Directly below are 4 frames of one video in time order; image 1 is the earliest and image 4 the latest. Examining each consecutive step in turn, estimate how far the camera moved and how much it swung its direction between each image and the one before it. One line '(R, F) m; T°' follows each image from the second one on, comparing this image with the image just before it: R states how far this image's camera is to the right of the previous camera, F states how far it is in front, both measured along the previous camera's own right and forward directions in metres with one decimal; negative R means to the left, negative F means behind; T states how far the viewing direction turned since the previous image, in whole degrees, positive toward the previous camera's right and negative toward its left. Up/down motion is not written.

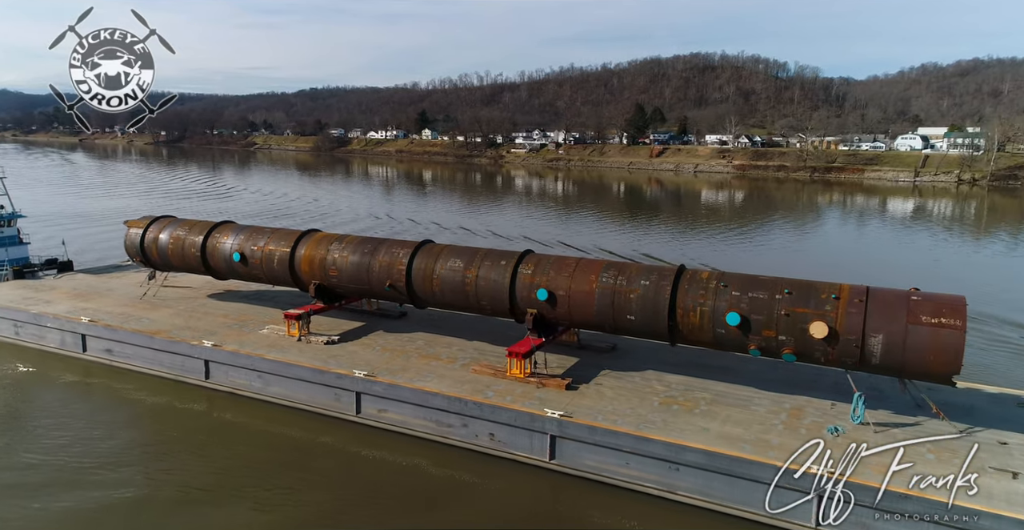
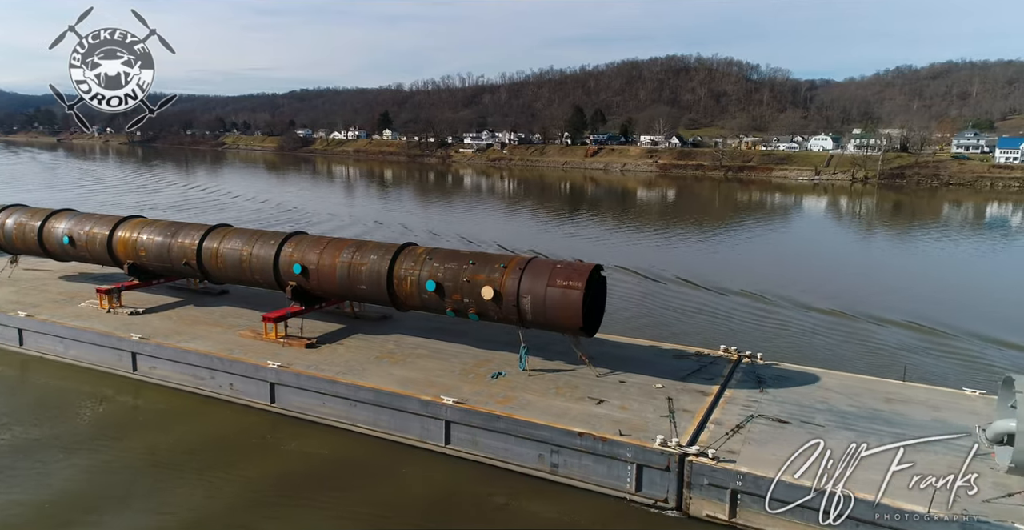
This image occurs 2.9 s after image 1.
(+6.4, -2.9) m; +1°
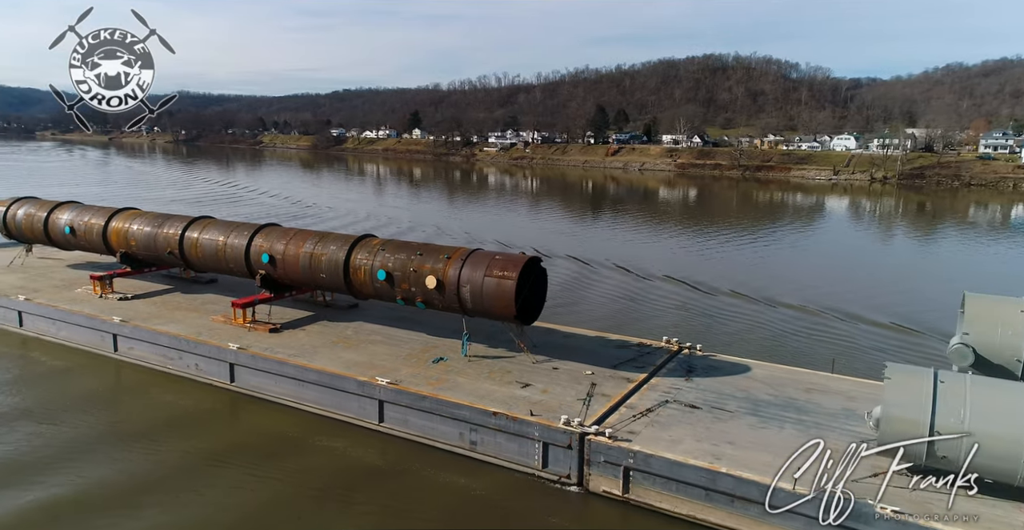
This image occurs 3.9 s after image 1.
(+2.4, -0.7) m; -3°
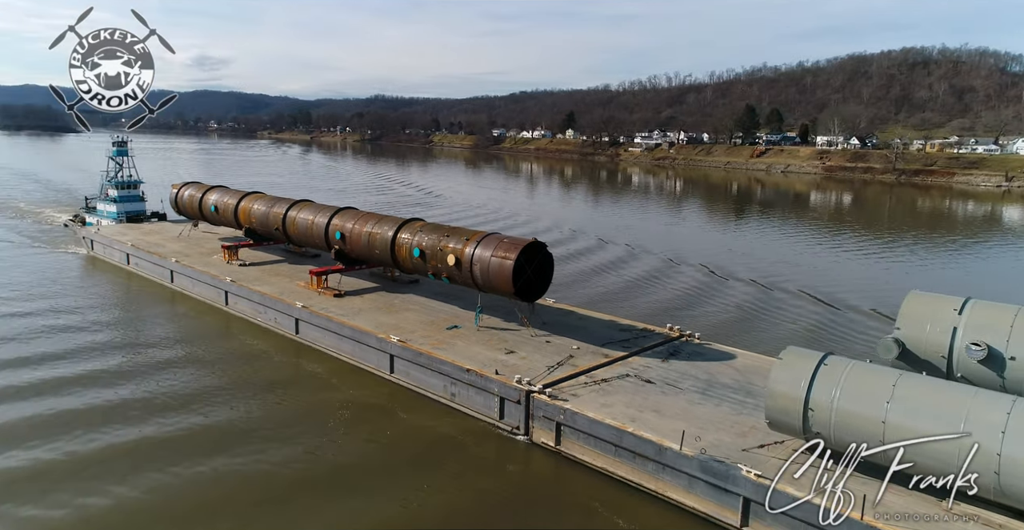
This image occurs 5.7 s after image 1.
(+4.4, -1.6) m; -14°
